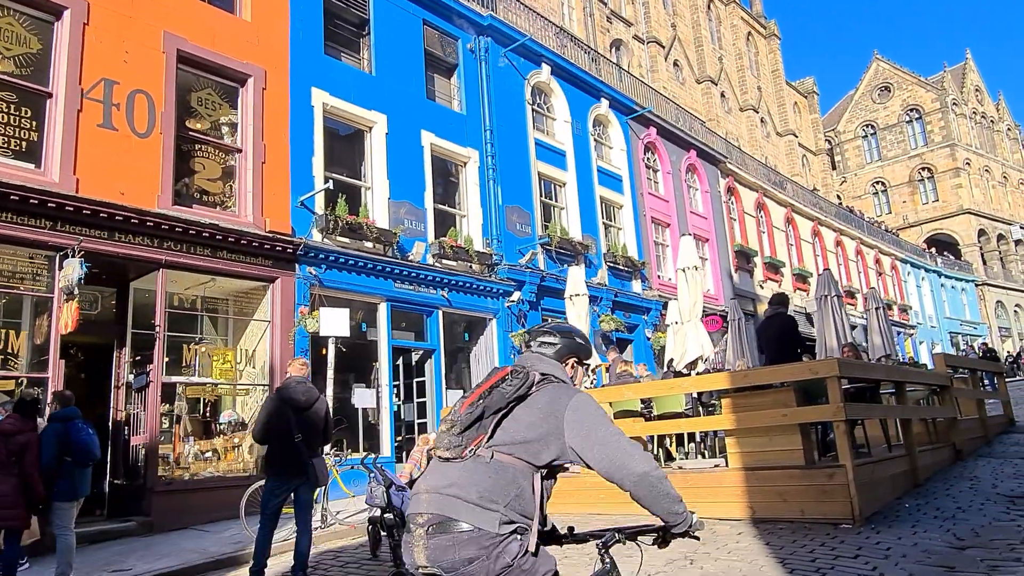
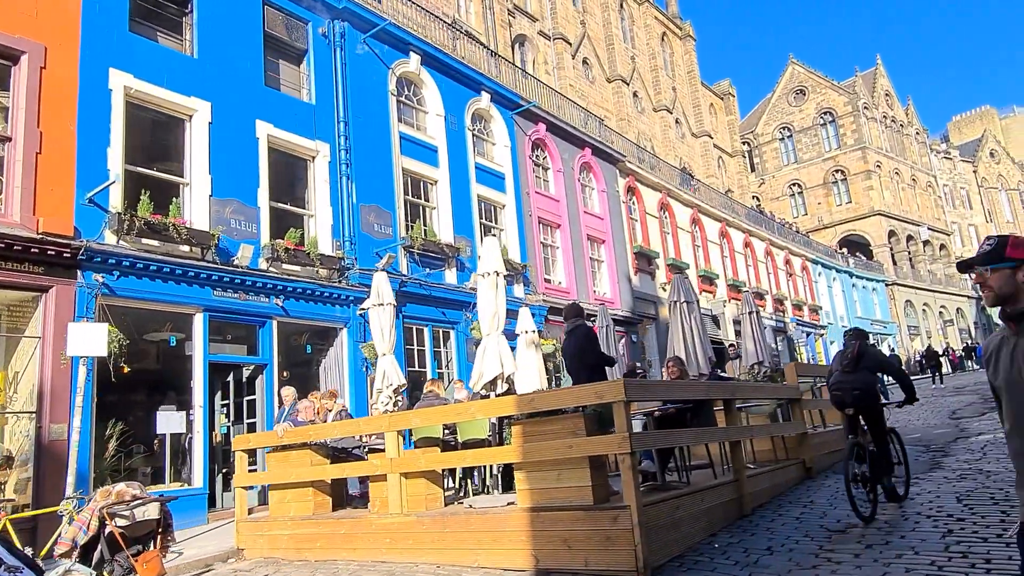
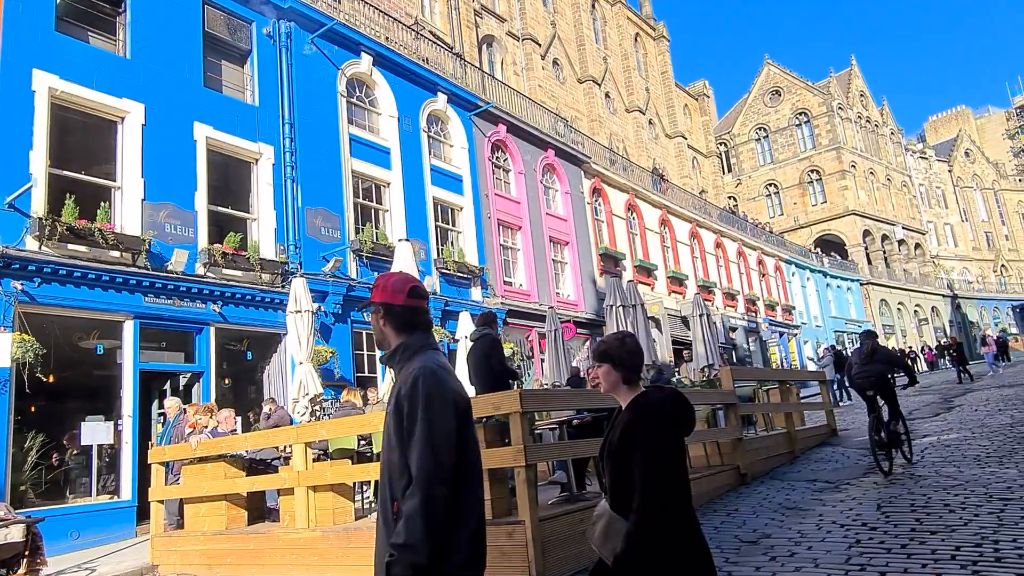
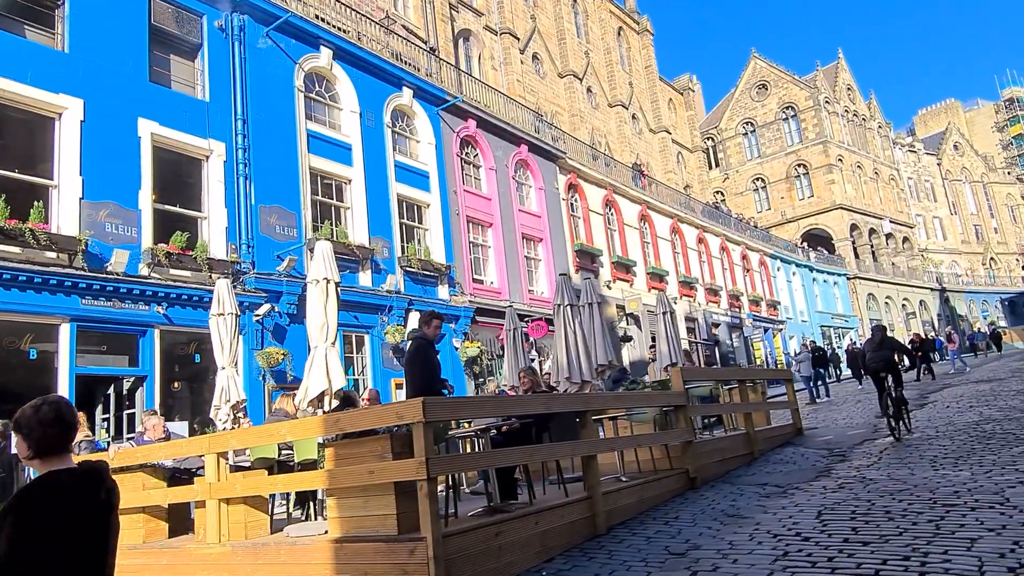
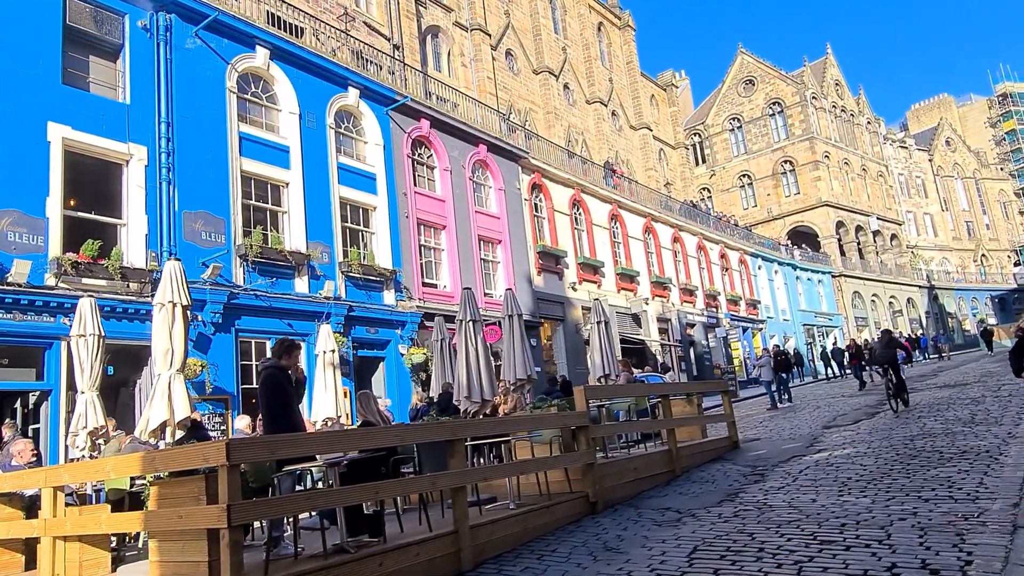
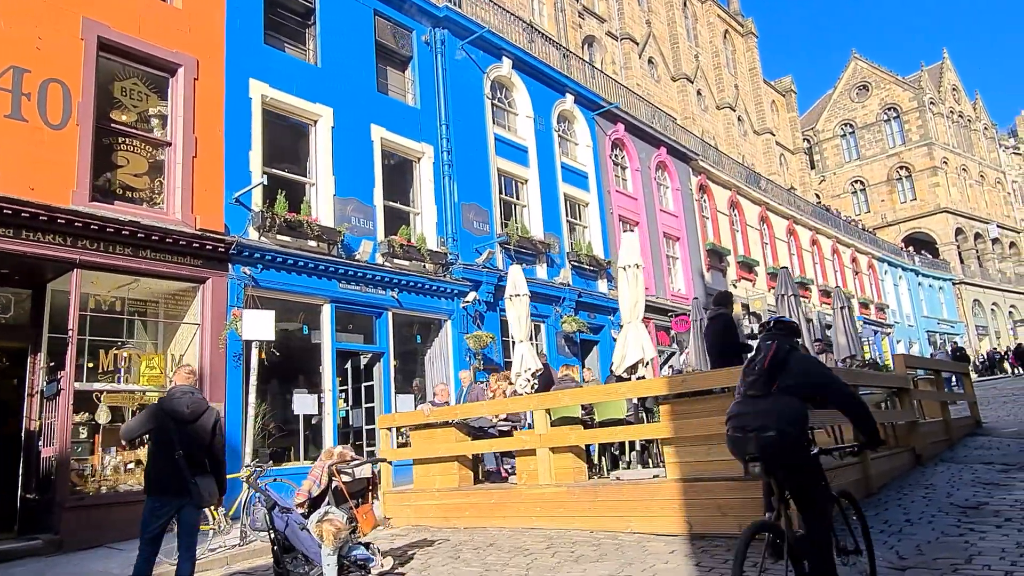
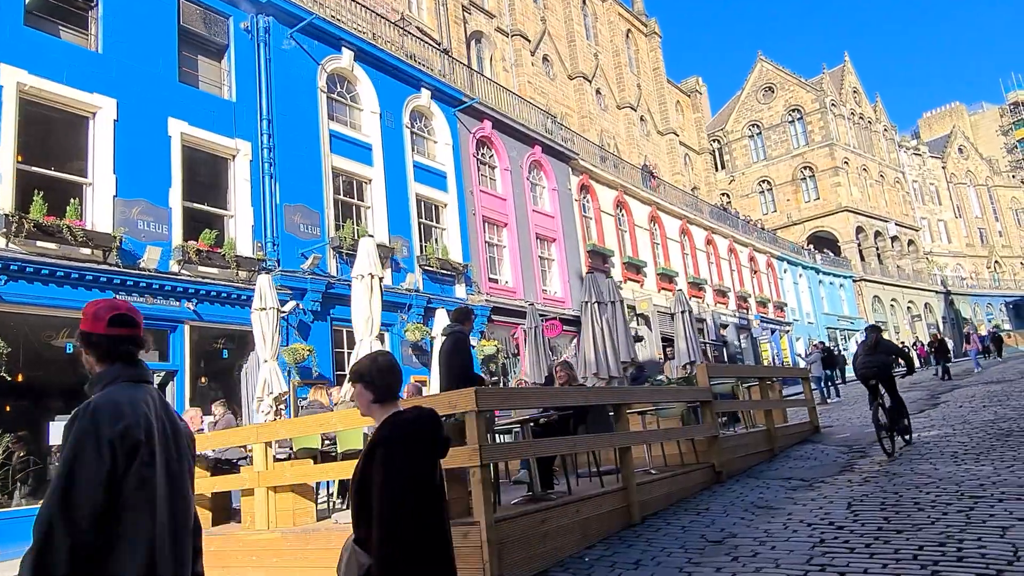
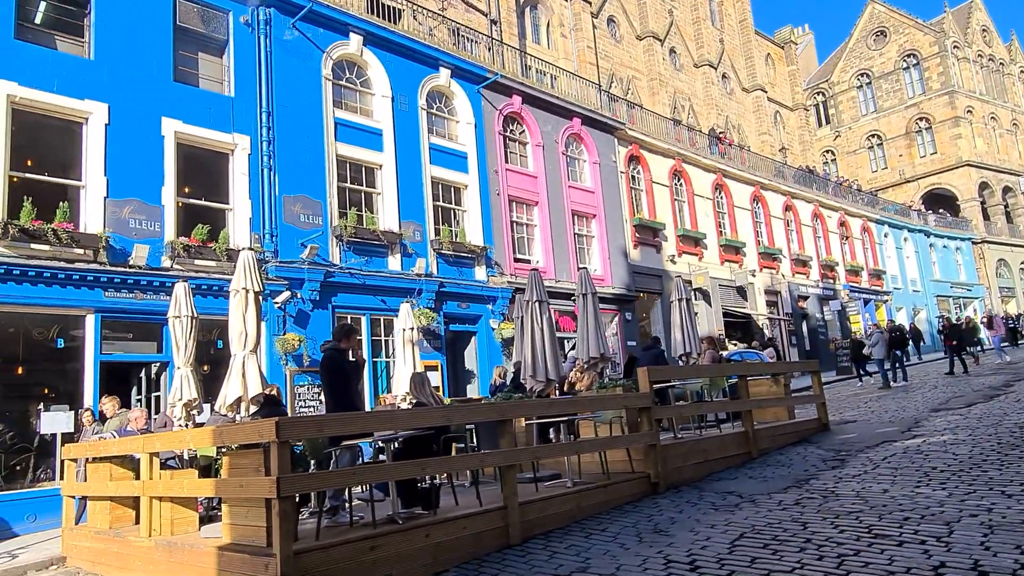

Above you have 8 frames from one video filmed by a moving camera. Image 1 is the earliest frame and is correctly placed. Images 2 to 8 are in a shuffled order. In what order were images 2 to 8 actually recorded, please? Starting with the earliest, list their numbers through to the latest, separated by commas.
6, 2, 3, 7, 4, 5, 8
